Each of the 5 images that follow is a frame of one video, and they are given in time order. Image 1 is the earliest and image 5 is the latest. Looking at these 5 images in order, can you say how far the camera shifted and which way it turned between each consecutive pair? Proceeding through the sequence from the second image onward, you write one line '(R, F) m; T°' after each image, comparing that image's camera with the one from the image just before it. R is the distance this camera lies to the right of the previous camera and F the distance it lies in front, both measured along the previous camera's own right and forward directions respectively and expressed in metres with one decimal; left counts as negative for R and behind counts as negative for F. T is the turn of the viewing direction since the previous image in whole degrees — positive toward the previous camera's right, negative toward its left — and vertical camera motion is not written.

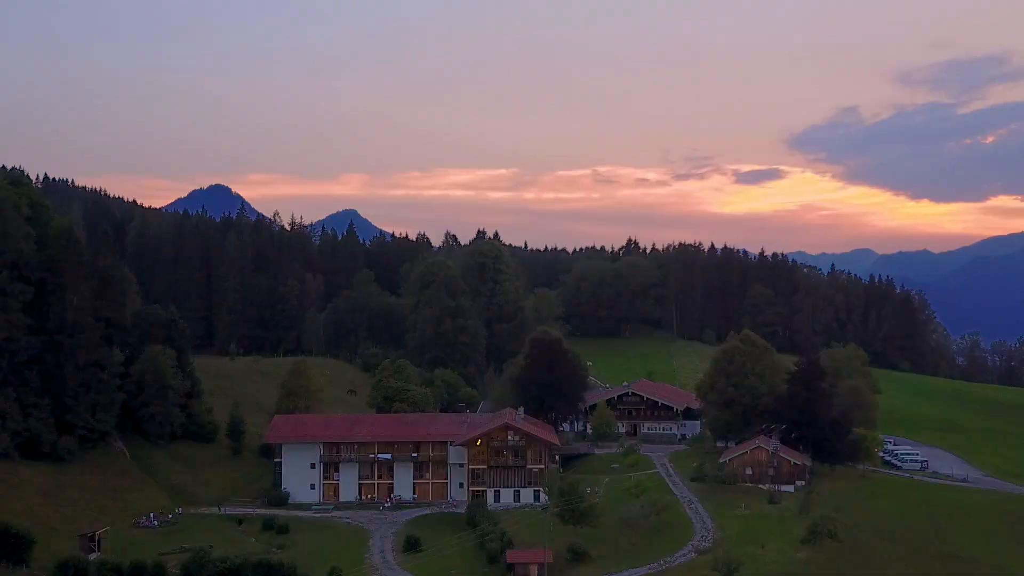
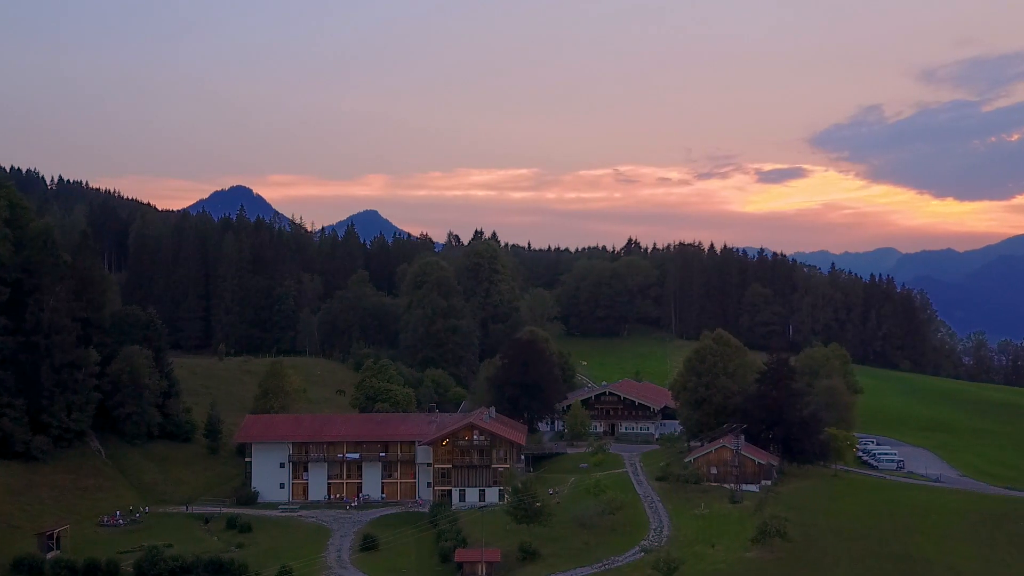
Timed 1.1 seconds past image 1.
(+3.0, -0.1) m; -1°
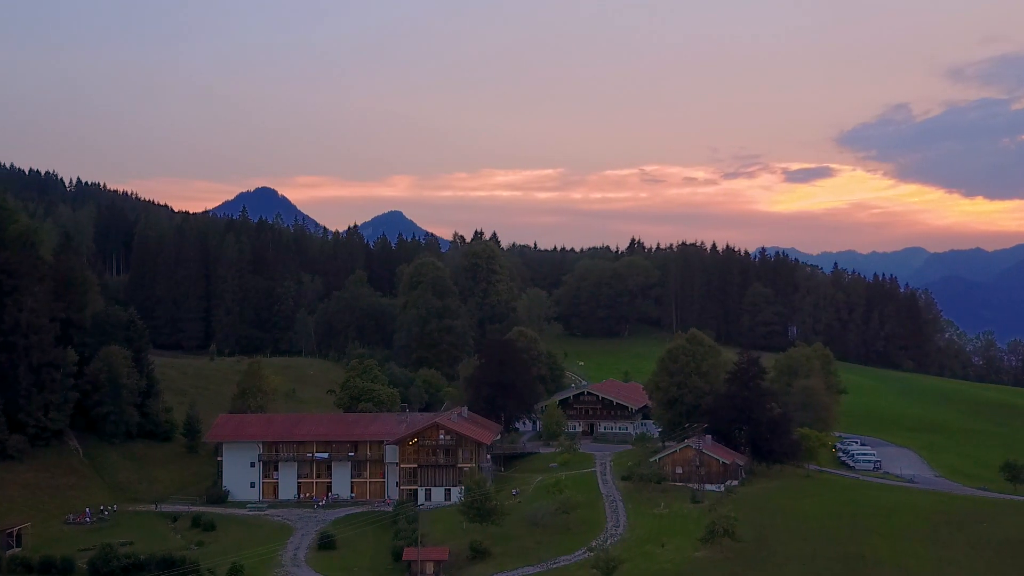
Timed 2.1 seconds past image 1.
(+3.2, -0.1) m; -1°
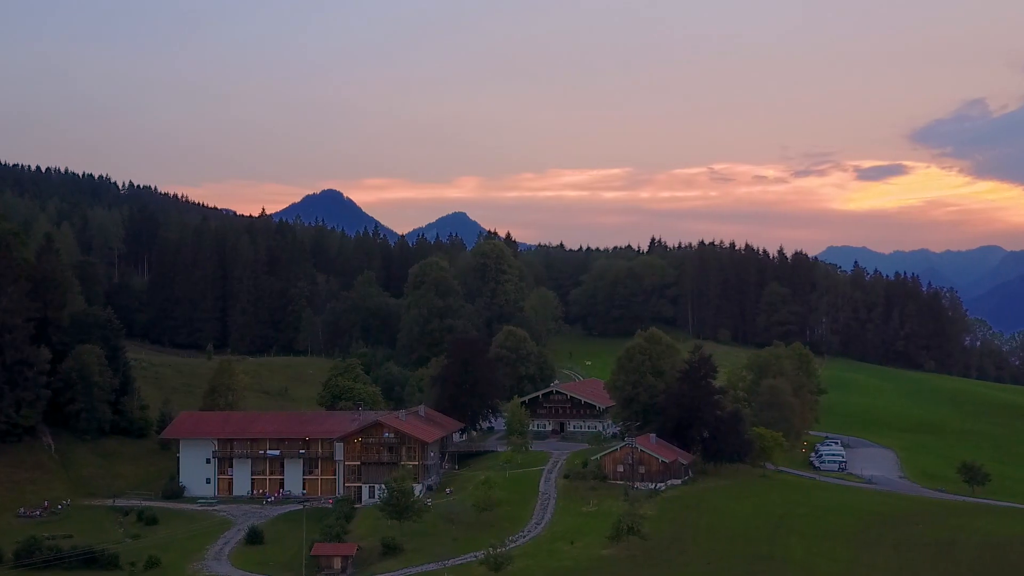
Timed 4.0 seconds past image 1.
(+6.6, -0.1) m; -3°
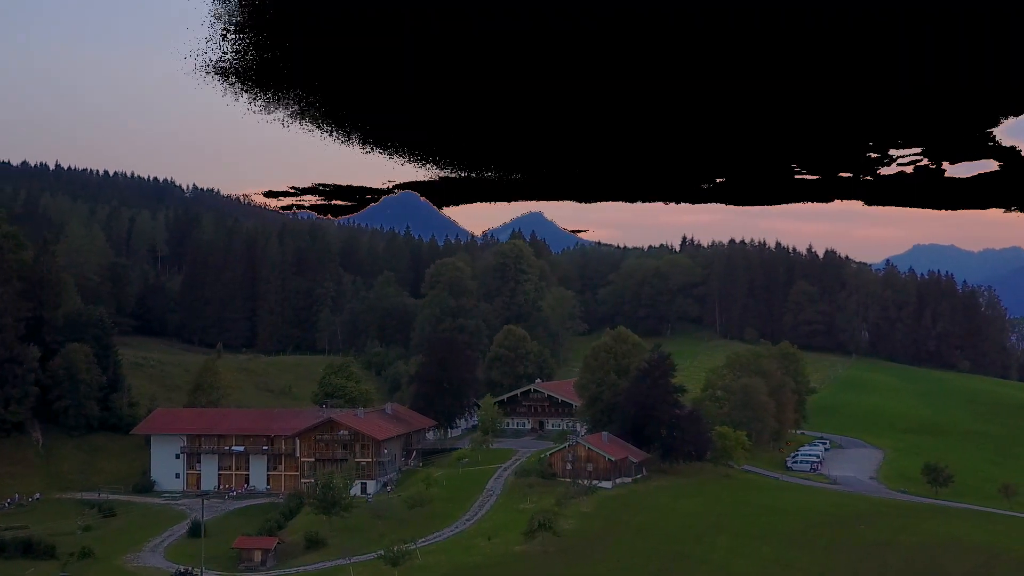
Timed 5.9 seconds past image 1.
(+6.8, -0.2) m; -3°
